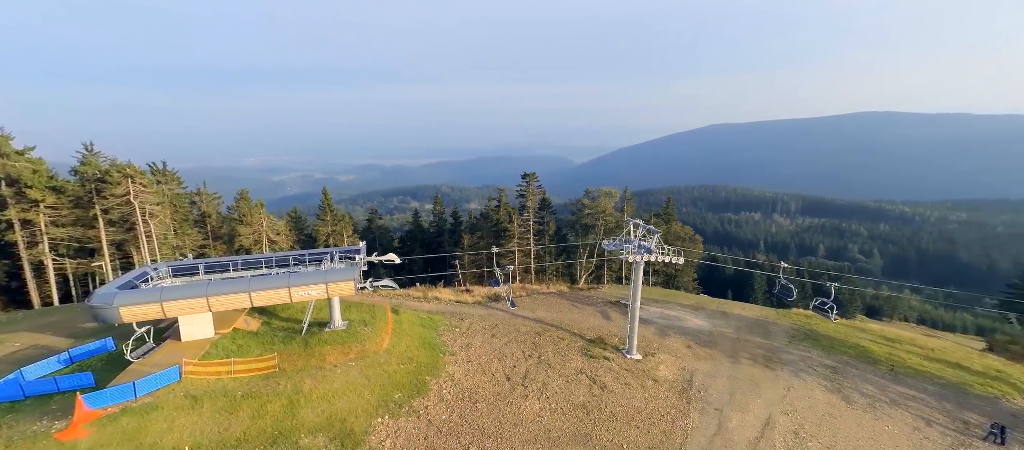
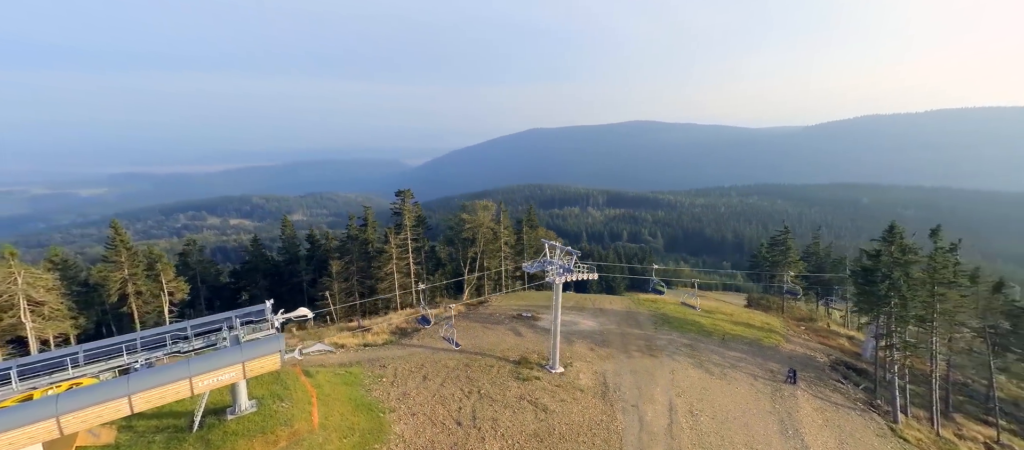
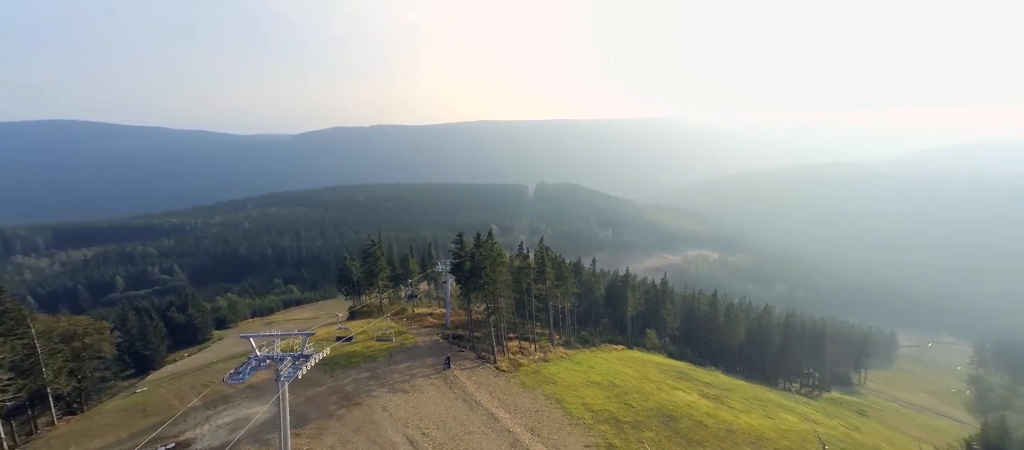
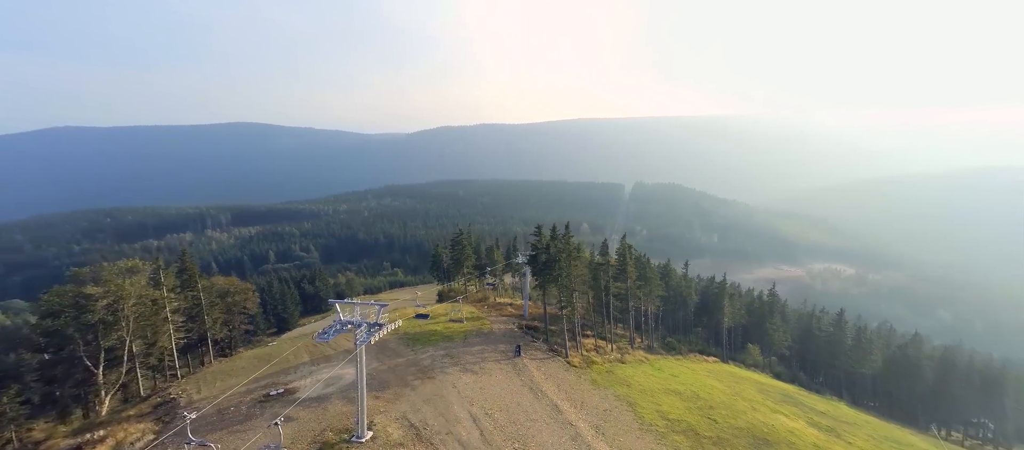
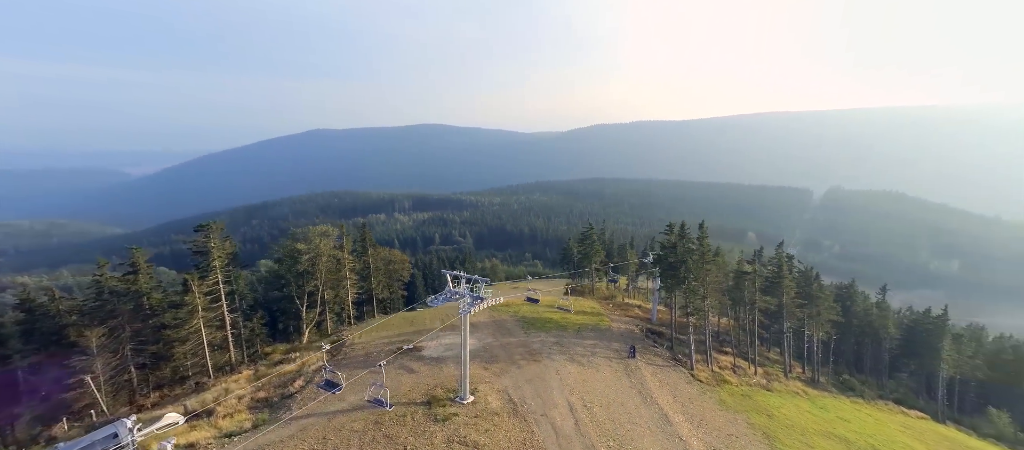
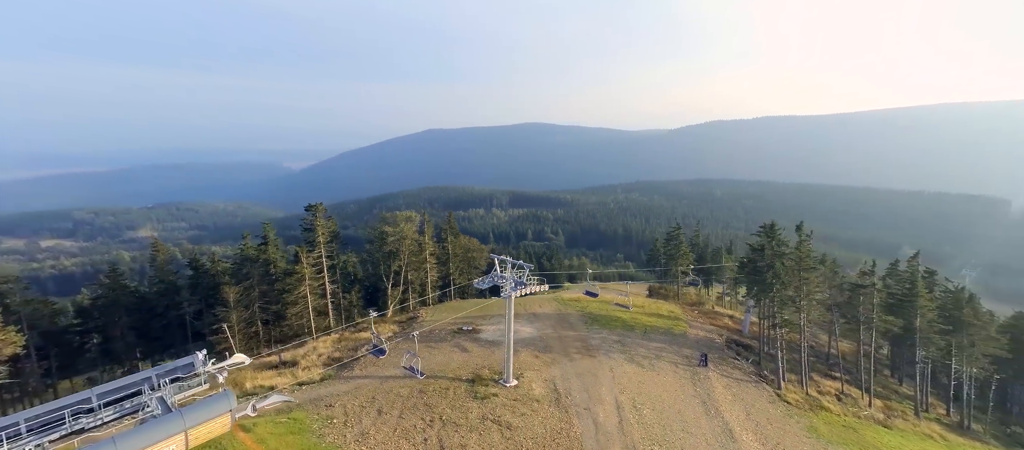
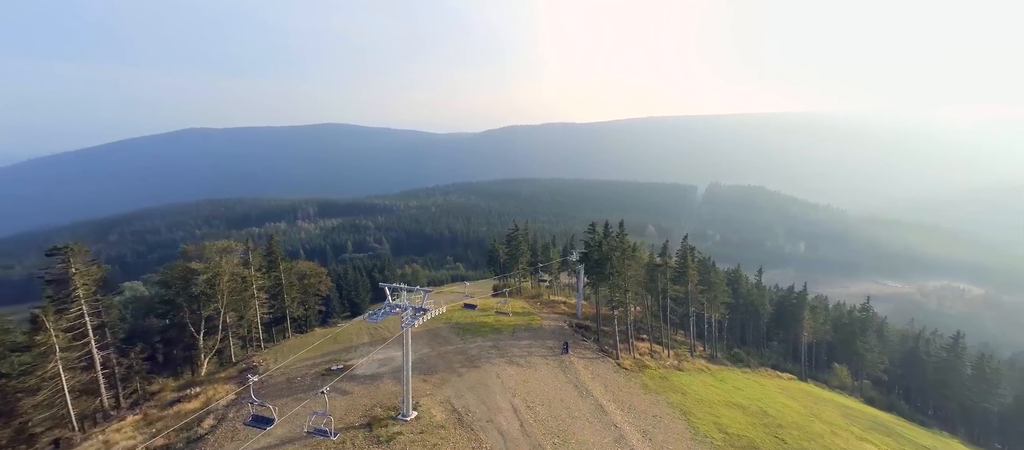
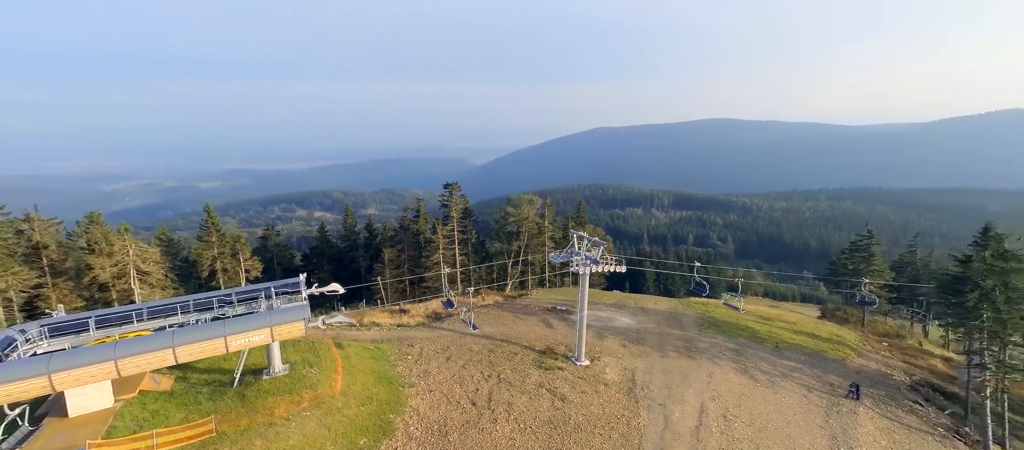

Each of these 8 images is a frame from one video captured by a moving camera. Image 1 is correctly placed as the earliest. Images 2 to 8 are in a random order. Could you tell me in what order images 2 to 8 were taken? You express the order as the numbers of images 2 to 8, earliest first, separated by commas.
8, 2, 6, 5, 7, 4, 3
